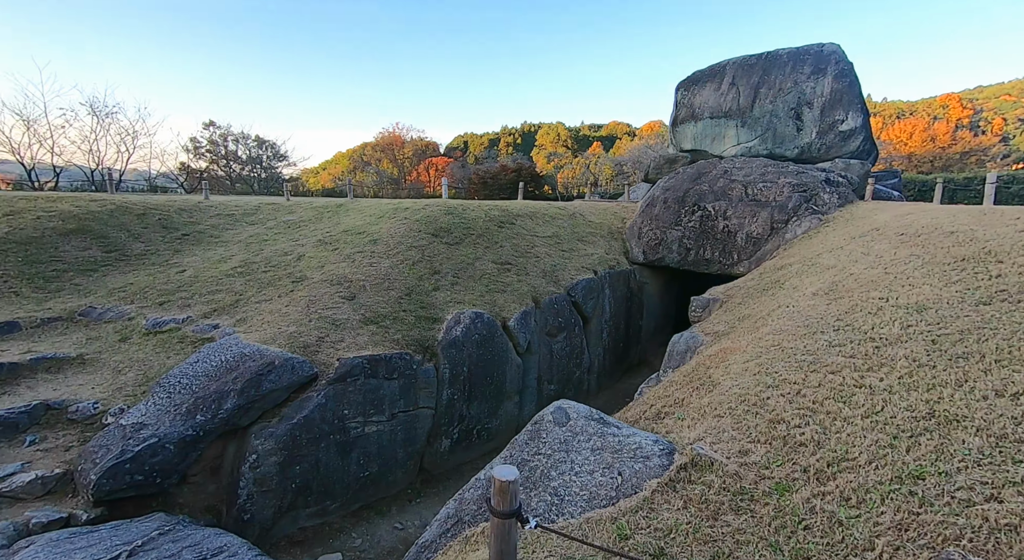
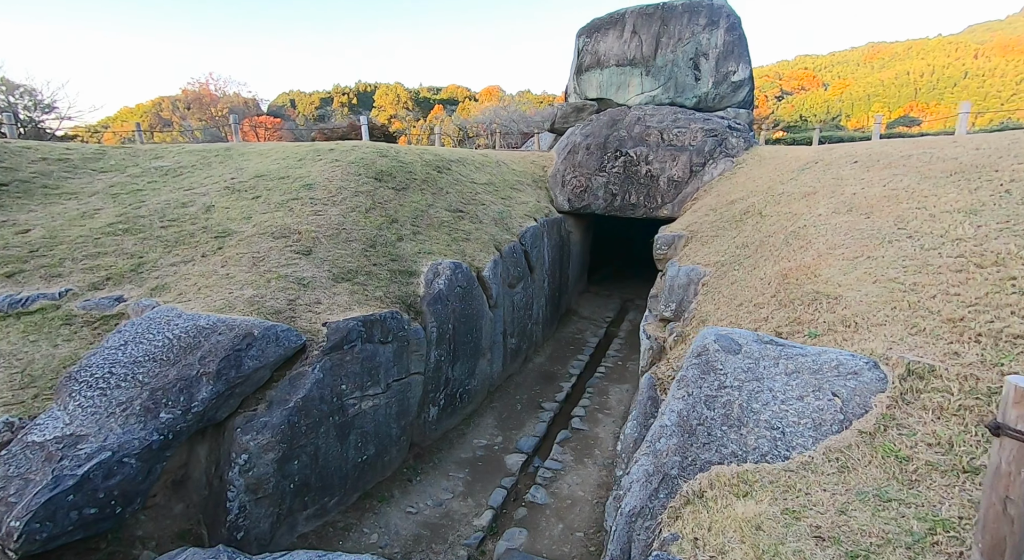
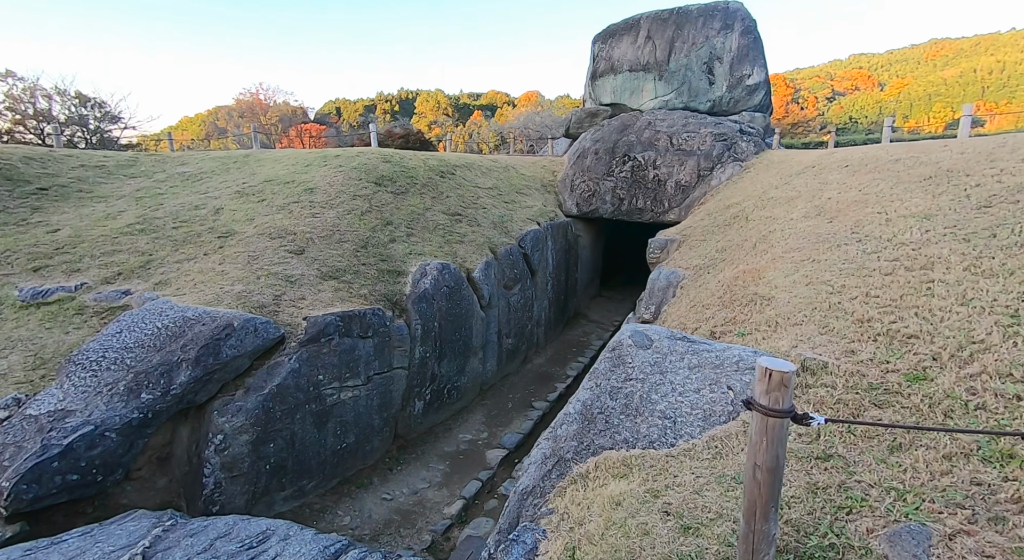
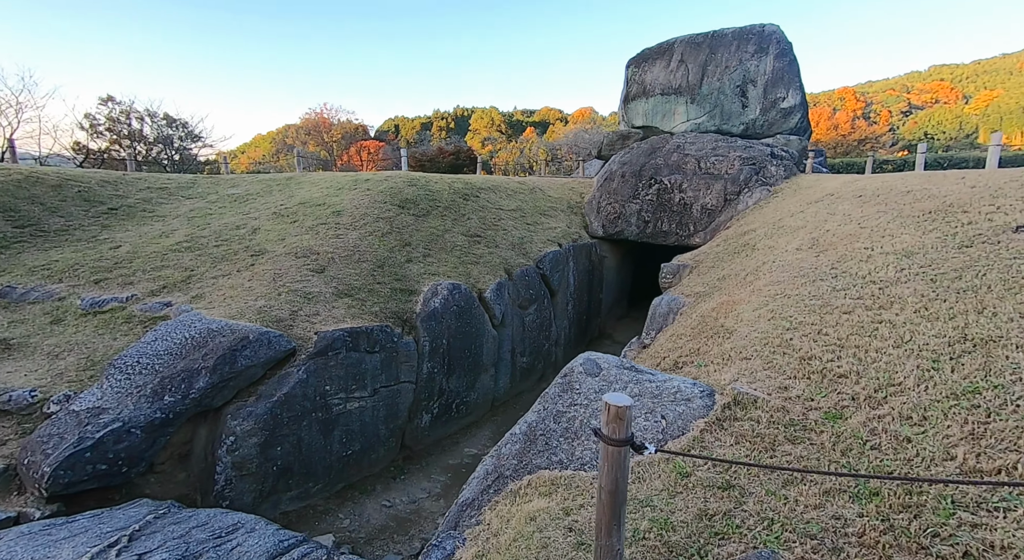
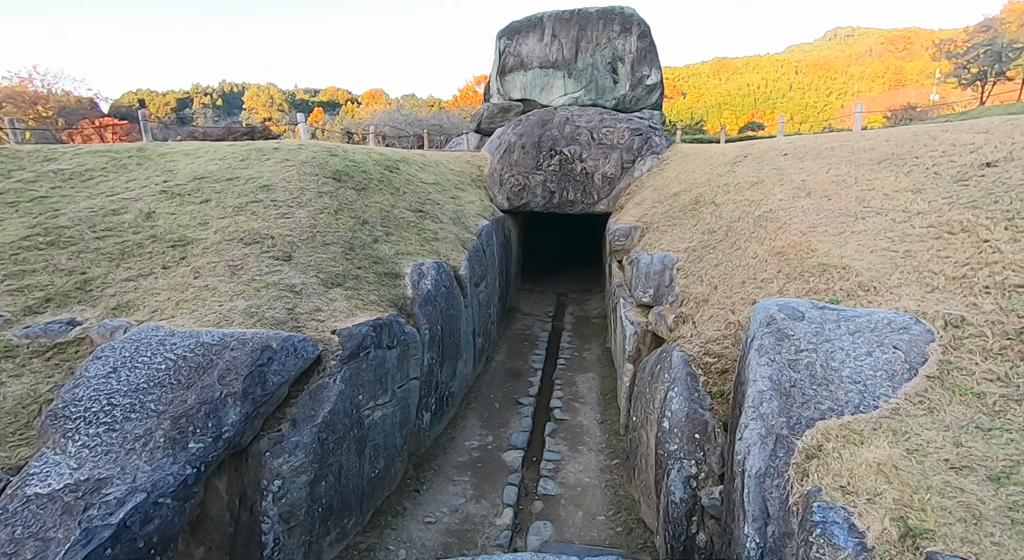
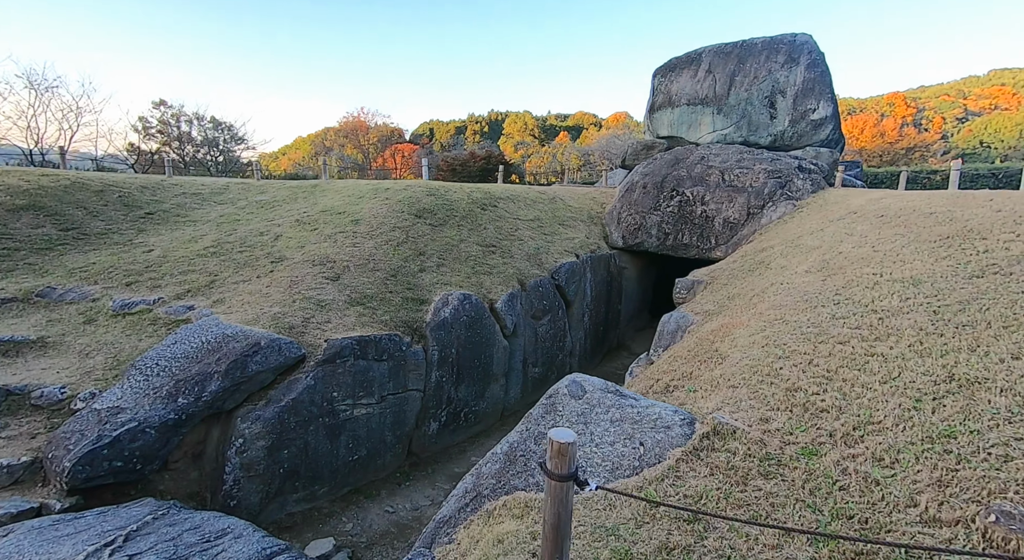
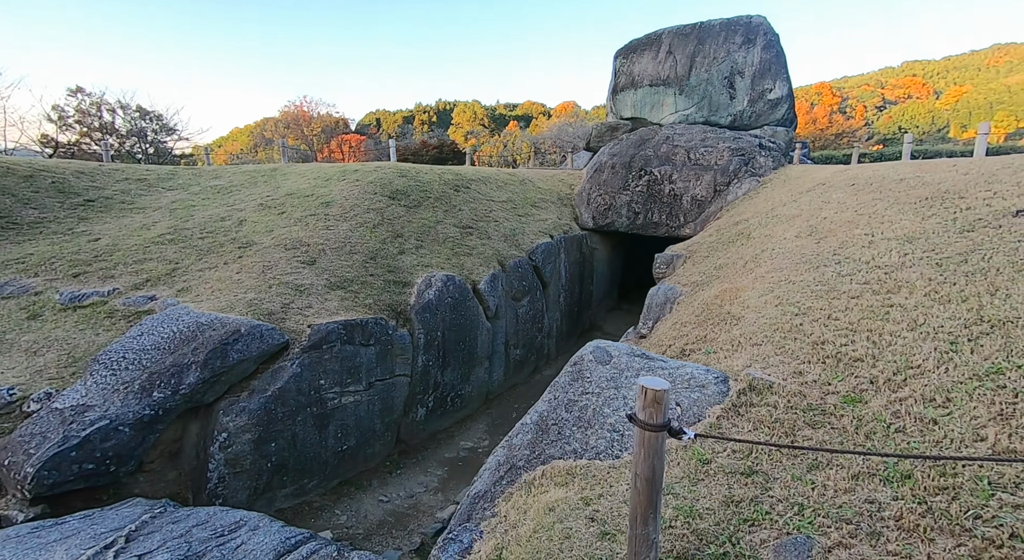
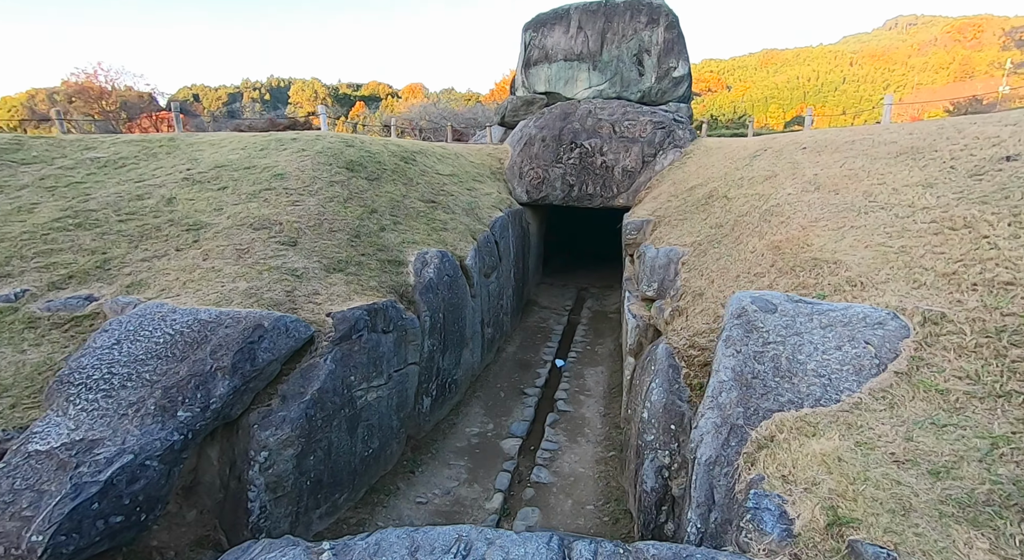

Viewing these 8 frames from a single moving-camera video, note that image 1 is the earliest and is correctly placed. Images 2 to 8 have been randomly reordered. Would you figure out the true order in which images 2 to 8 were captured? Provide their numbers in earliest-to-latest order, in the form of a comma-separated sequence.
6, 4, 7, 3, 2, 8, 5
